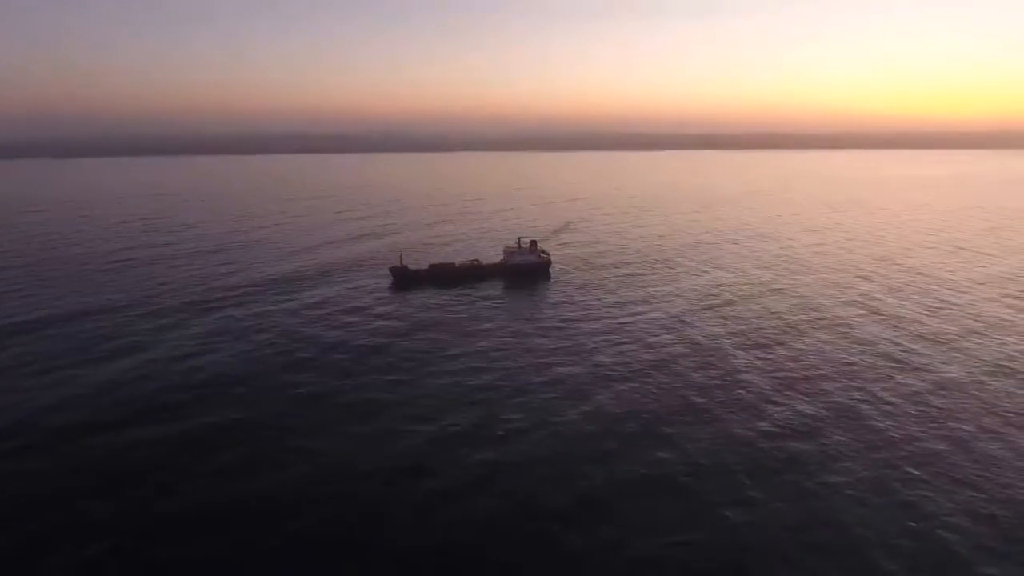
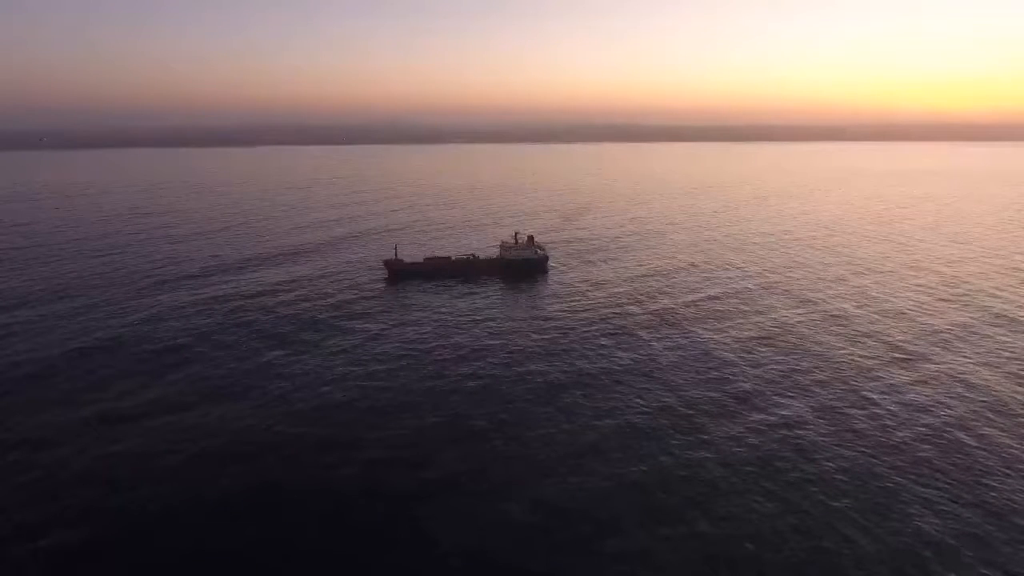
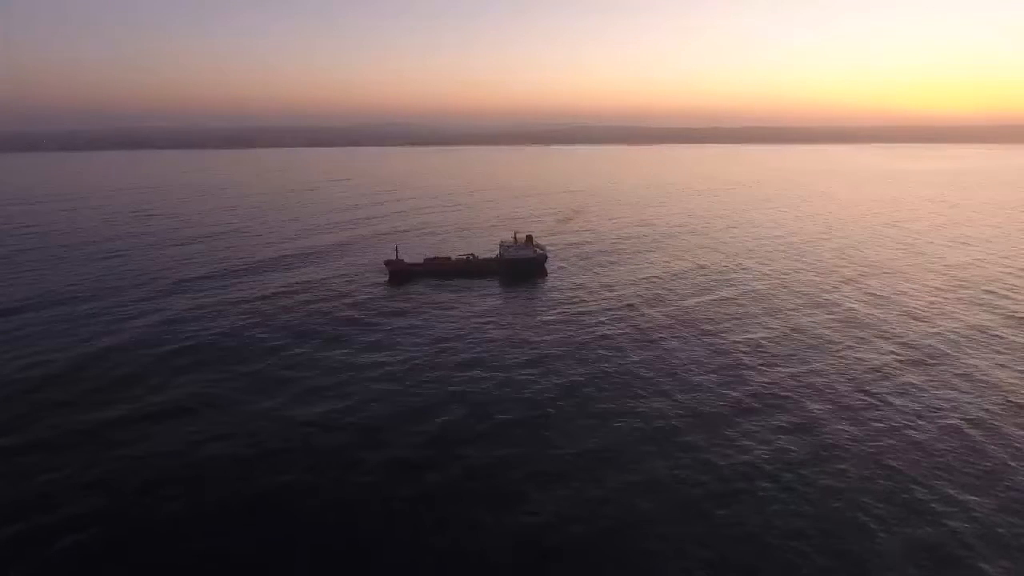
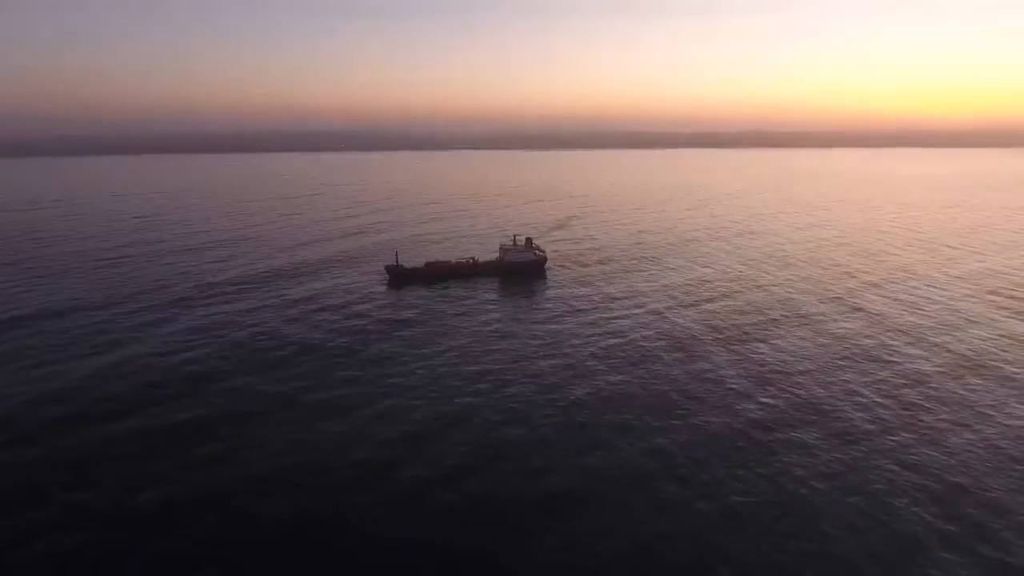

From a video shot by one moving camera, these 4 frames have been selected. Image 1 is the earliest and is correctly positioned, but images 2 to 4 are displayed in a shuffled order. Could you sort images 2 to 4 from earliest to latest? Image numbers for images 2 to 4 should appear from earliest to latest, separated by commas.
4, 3, 2
